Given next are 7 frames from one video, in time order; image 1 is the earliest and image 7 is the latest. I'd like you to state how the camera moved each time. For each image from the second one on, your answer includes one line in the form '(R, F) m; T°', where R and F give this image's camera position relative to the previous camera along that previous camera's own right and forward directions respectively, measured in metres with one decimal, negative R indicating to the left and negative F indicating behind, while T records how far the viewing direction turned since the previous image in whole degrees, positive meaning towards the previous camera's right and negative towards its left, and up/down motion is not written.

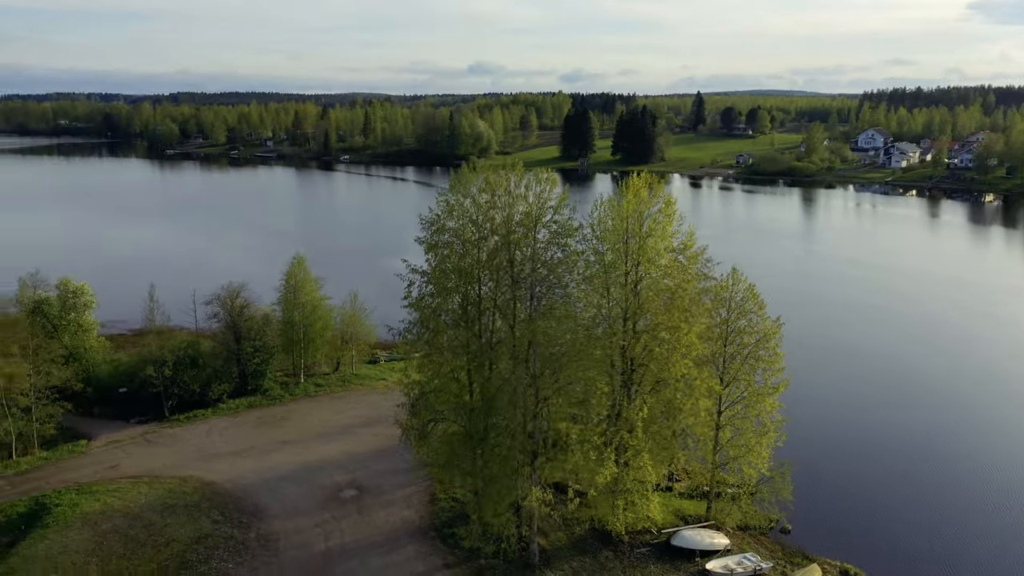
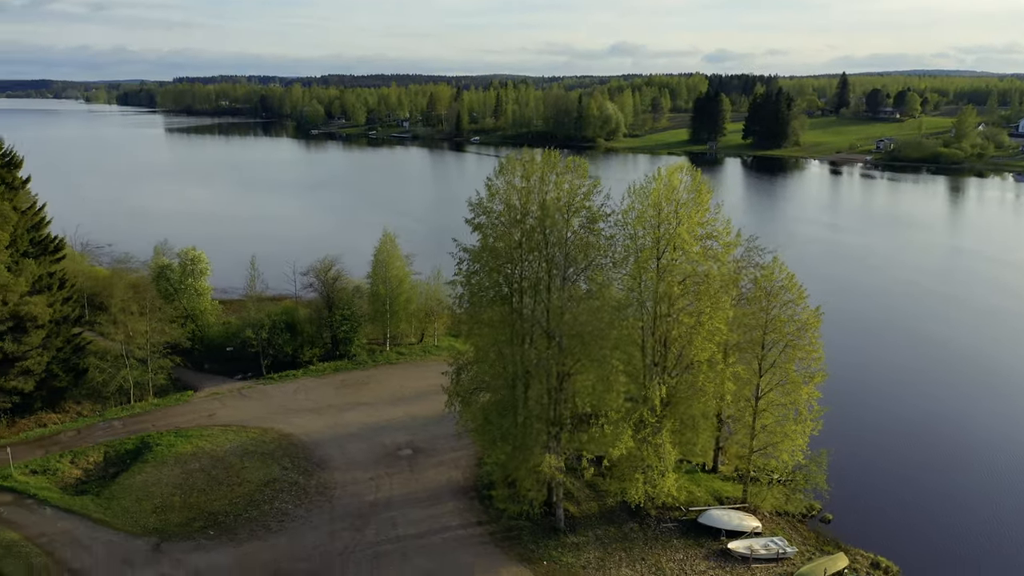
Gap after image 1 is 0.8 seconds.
(+2.5, -1.0) m; -9°
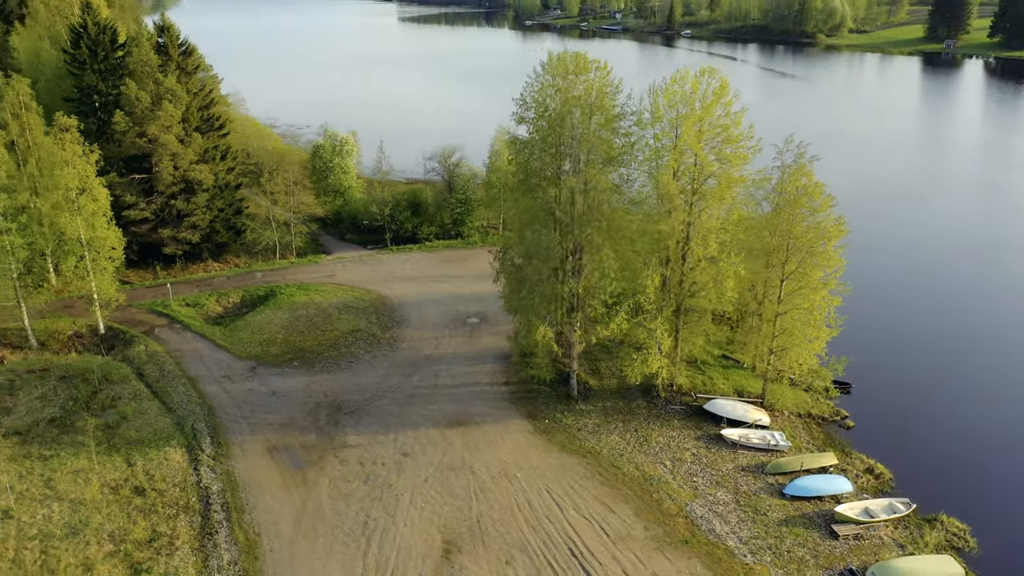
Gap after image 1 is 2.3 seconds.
(+5.1, -1.8) m; -15°
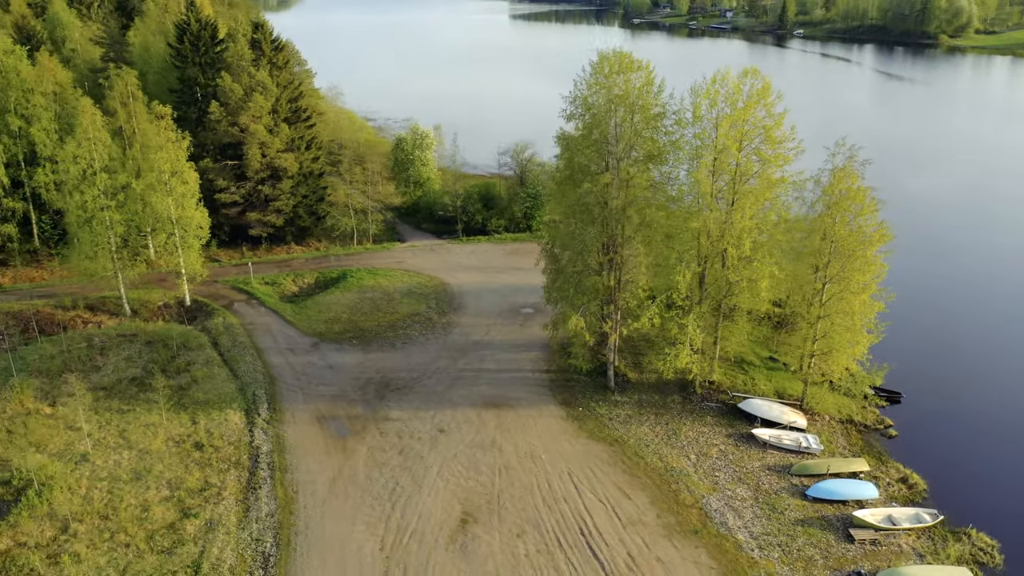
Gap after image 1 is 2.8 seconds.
(+1.7, -0.8) m; -7°
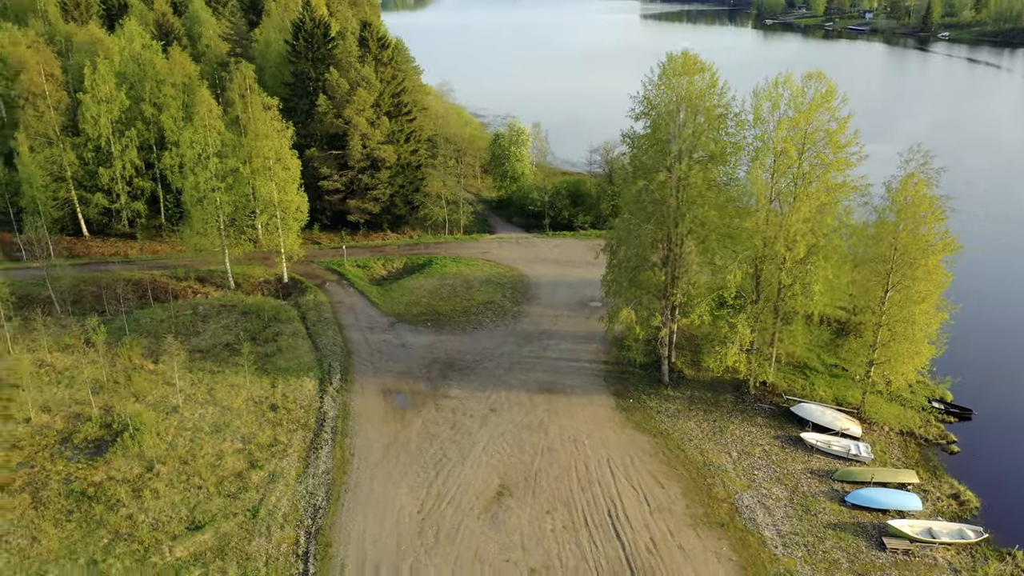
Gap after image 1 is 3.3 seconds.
(+1.8, -0.9) m; -8°
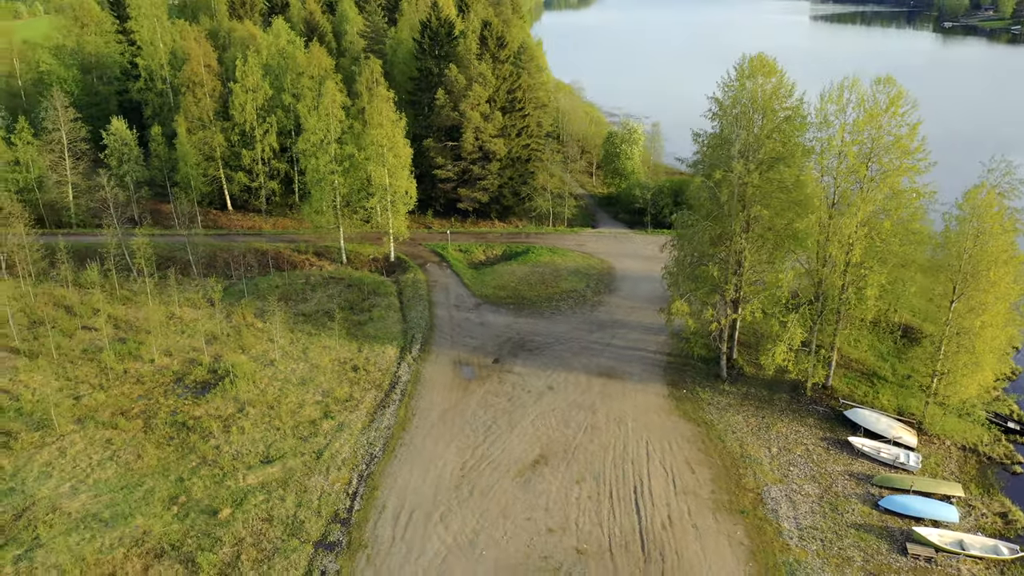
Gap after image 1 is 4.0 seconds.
(+2.6, -1.3) m; -10°
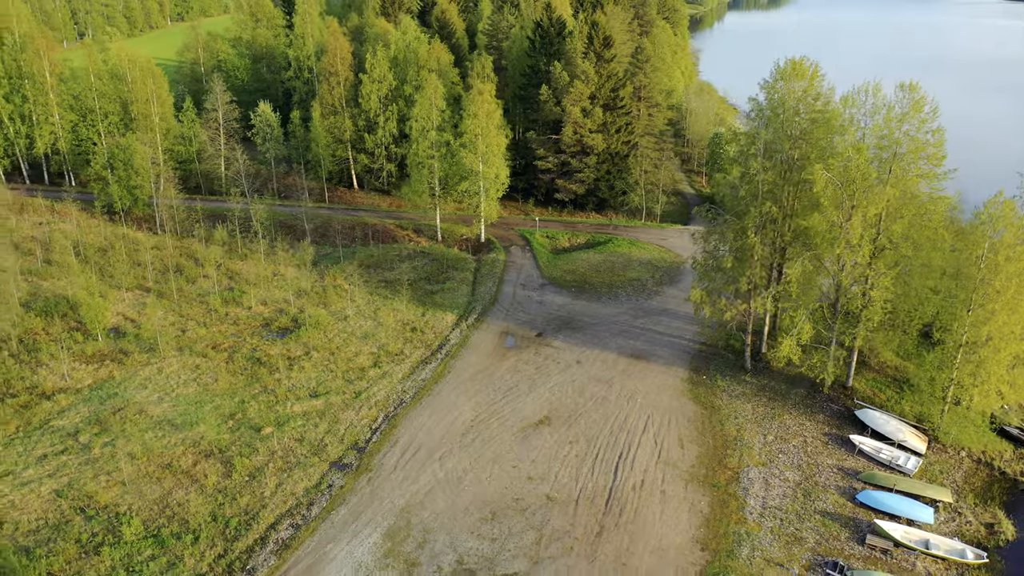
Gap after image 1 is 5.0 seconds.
(+4.2, -1.9) m; -12°
